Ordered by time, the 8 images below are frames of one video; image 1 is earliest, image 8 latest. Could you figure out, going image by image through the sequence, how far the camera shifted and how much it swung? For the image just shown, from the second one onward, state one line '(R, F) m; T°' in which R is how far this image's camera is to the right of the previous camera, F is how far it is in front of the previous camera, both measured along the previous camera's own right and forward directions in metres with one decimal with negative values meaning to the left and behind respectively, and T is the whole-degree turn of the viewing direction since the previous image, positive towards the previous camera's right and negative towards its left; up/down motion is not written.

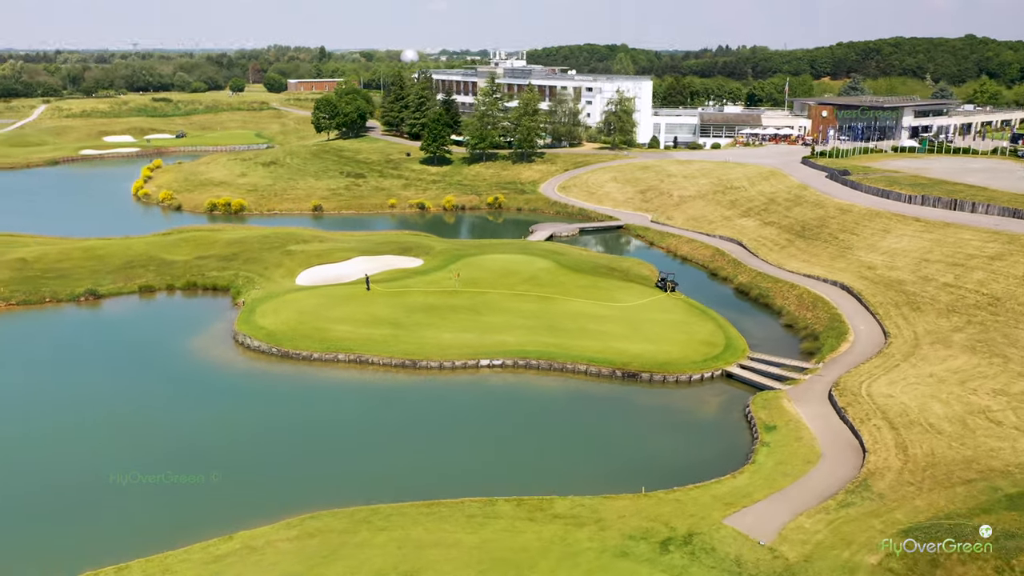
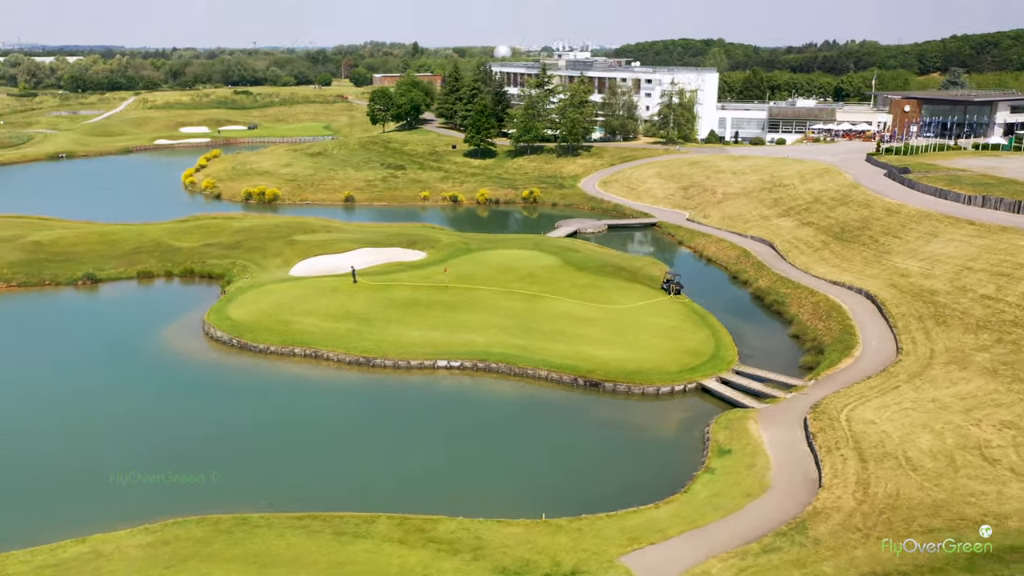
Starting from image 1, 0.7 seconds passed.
(+7.2, +3.8) m; -7°
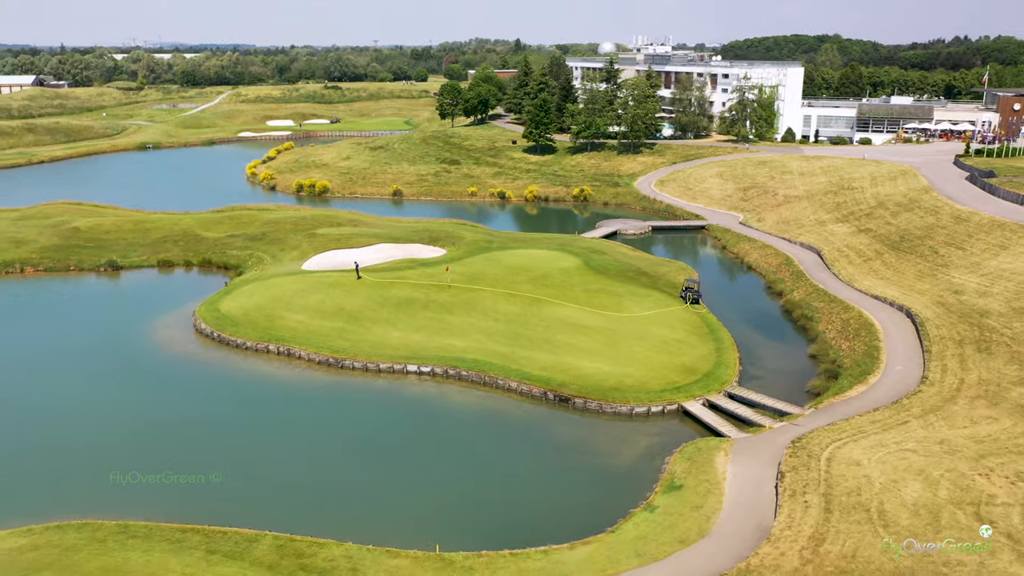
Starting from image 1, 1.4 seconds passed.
(+6.4, +3.6) m; -8°
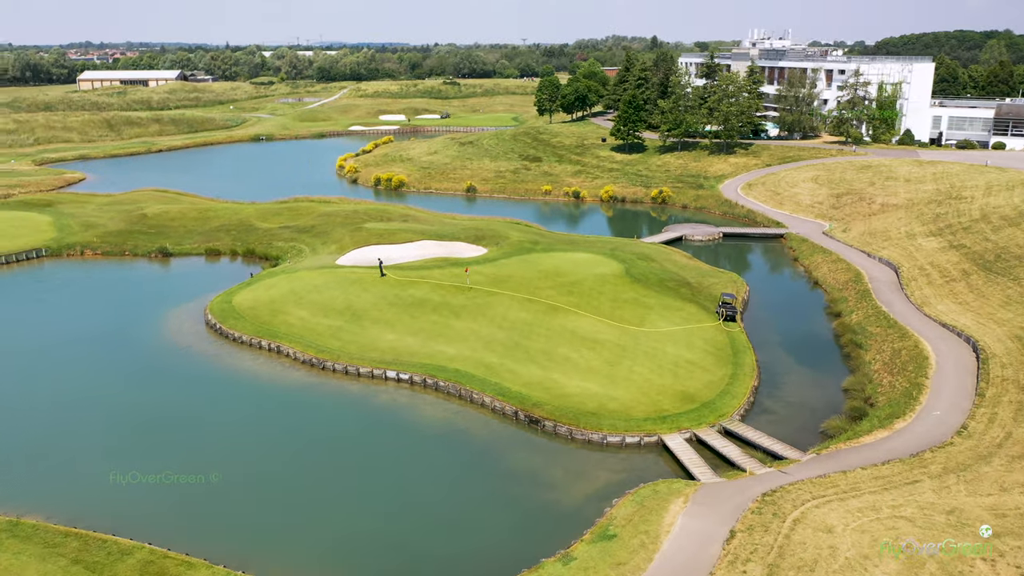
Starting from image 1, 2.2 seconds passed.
(+6.8, +3.9) m; -10°
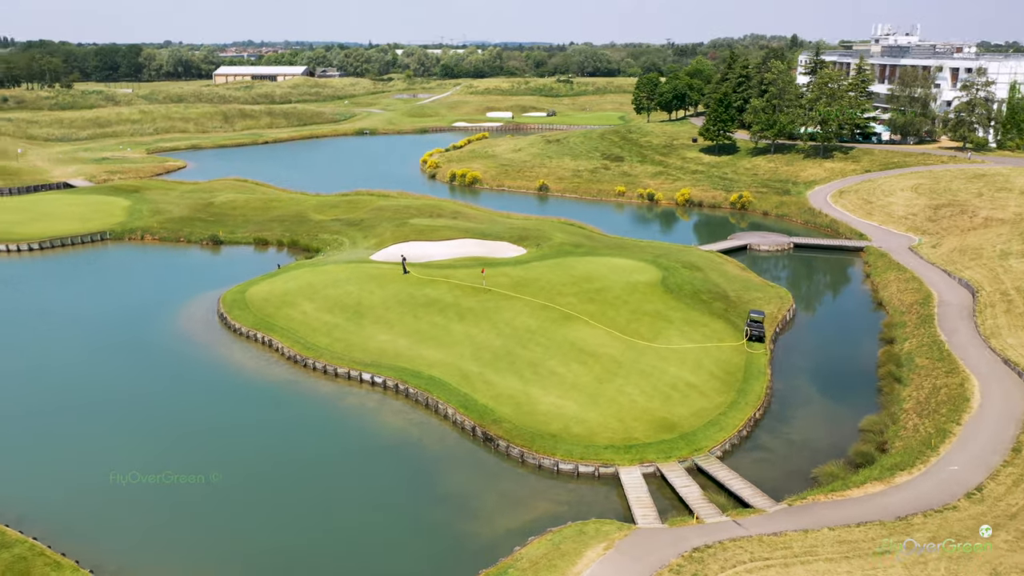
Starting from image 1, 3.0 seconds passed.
(+6.4, +3.3) m; -9°
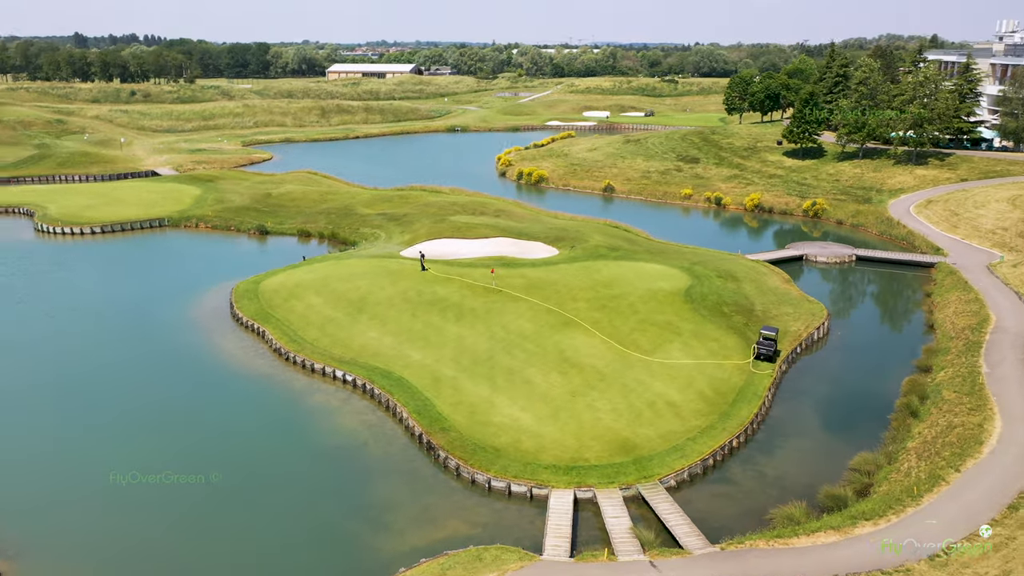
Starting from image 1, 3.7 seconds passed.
(+5.9, +2.4) m; -8°
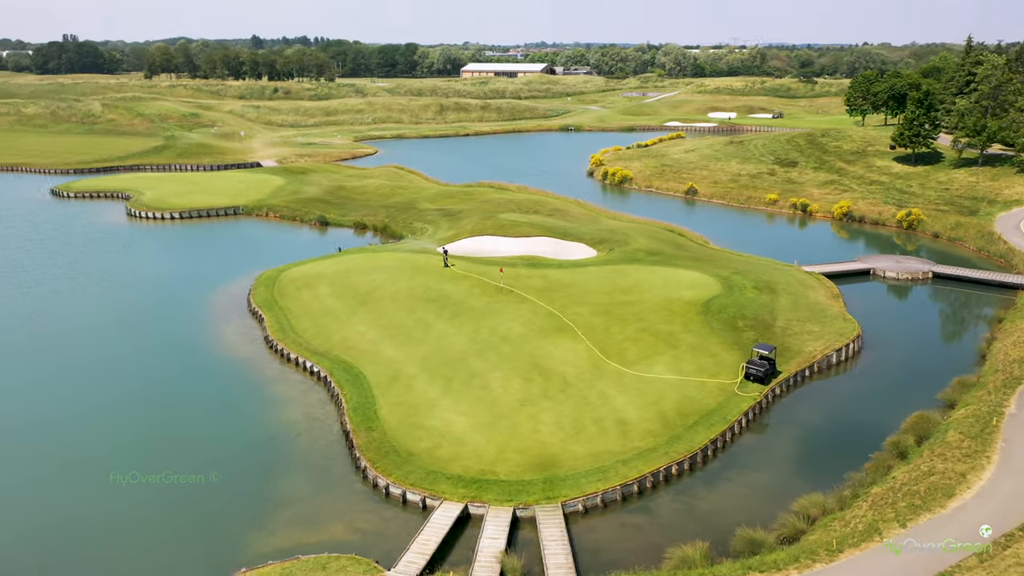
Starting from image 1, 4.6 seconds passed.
(+7.3, +2.4) m; -10°
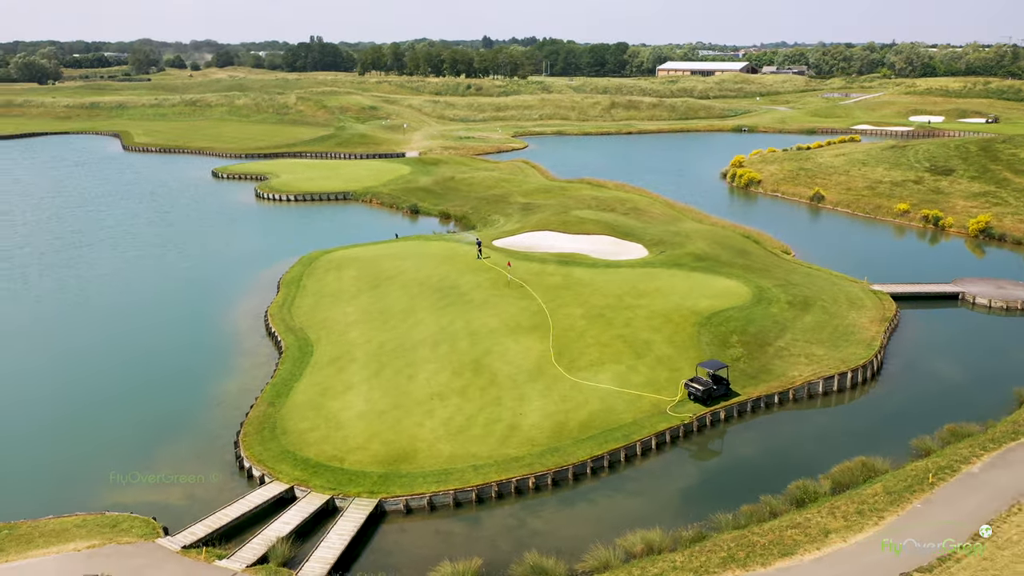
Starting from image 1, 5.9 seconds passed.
(+10.7, +2.7) m; -15°
